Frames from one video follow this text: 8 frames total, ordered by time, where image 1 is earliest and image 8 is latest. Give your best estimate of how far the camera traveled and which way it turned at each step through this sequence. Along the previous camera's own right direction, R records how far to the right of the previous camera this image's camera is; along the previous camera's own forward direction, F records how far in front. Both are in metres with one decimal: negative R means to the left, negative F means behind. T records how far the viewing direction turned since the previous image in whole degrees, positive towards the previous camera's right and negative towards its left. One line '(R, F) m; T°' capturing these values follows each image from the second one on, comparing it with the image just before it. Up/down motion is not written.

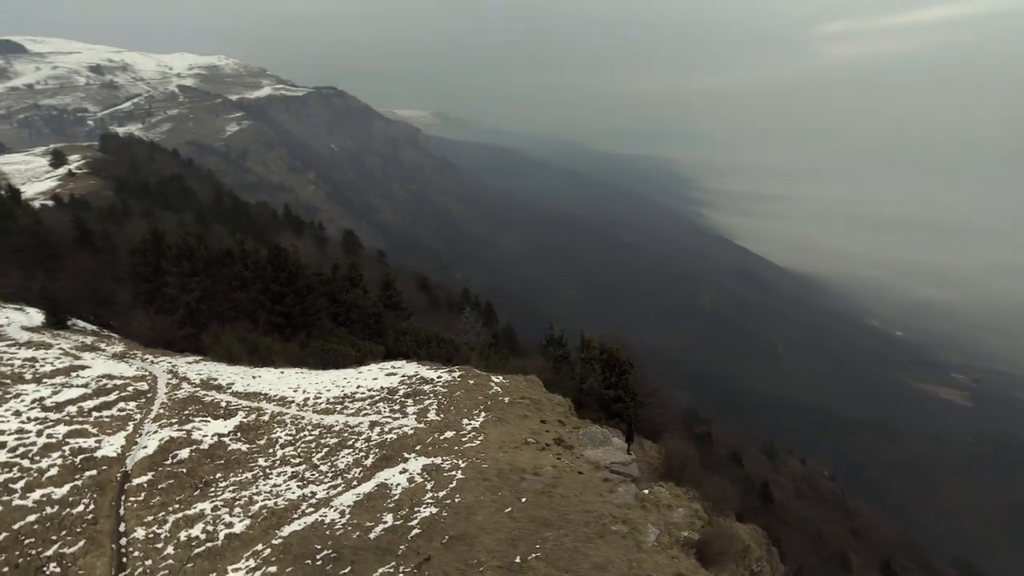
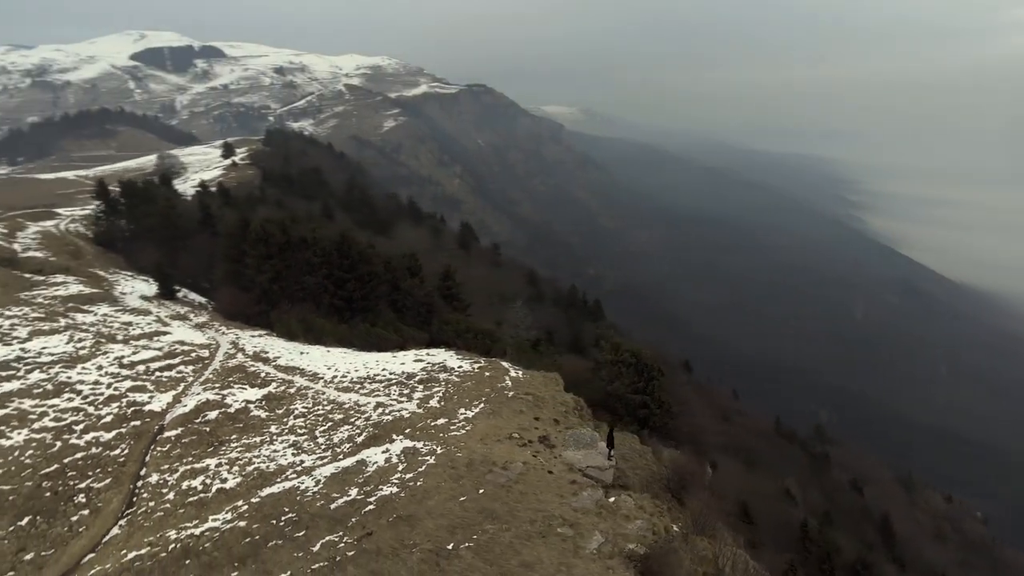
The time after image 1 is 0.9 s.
(+4.7, +0.2) m; -13°
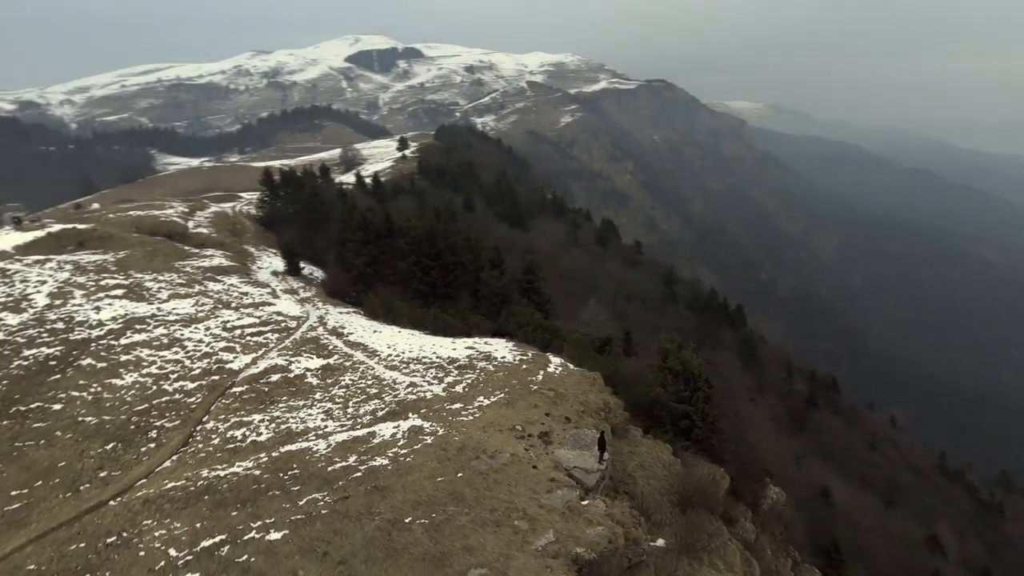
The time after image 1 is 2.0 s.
(+5.1, +0.3) m; -16°
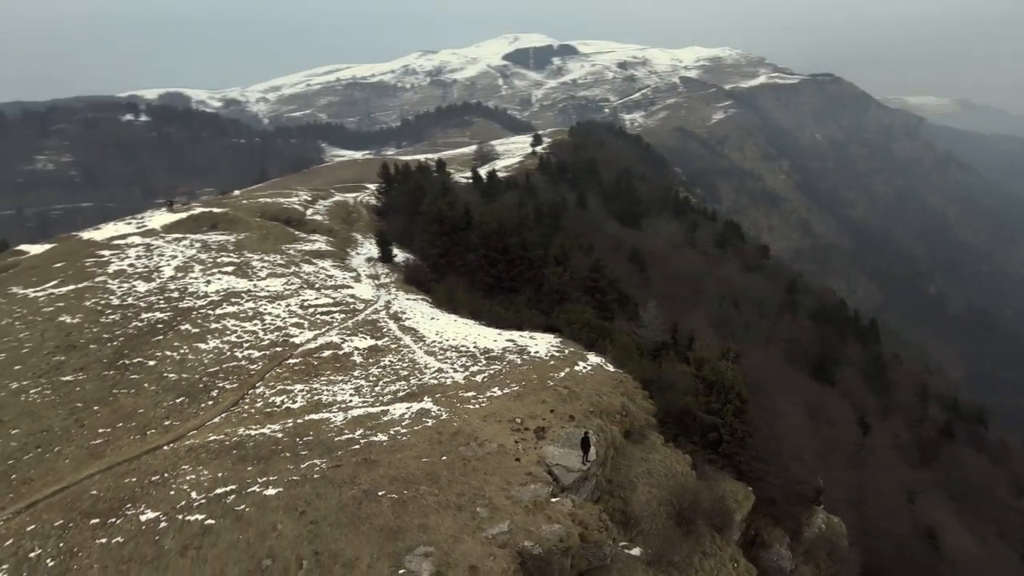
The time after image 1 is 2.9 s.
(+4.5, +0.1) m; -13°
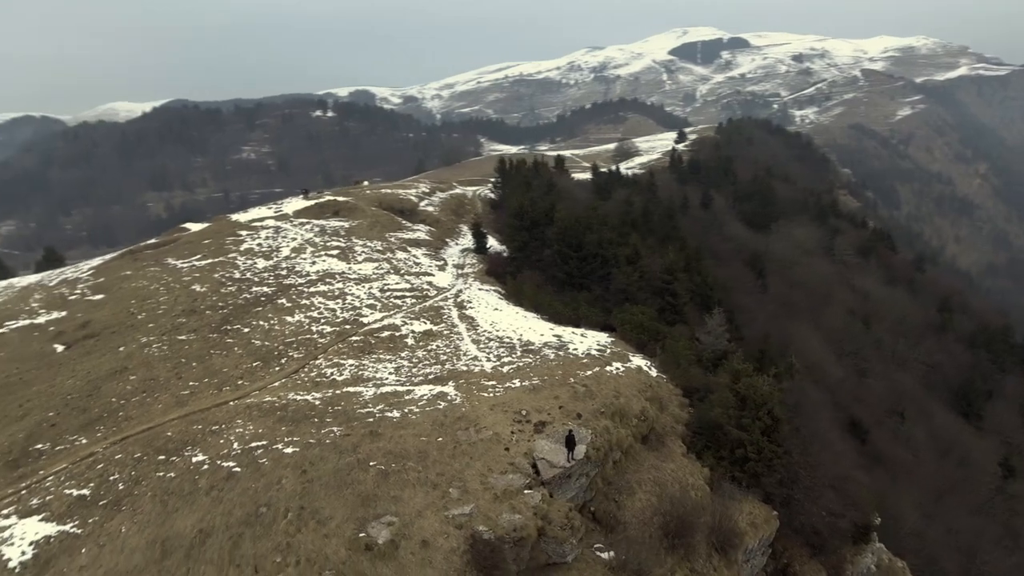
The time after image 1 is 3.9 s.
(+4.7, +0.1) m; -14°
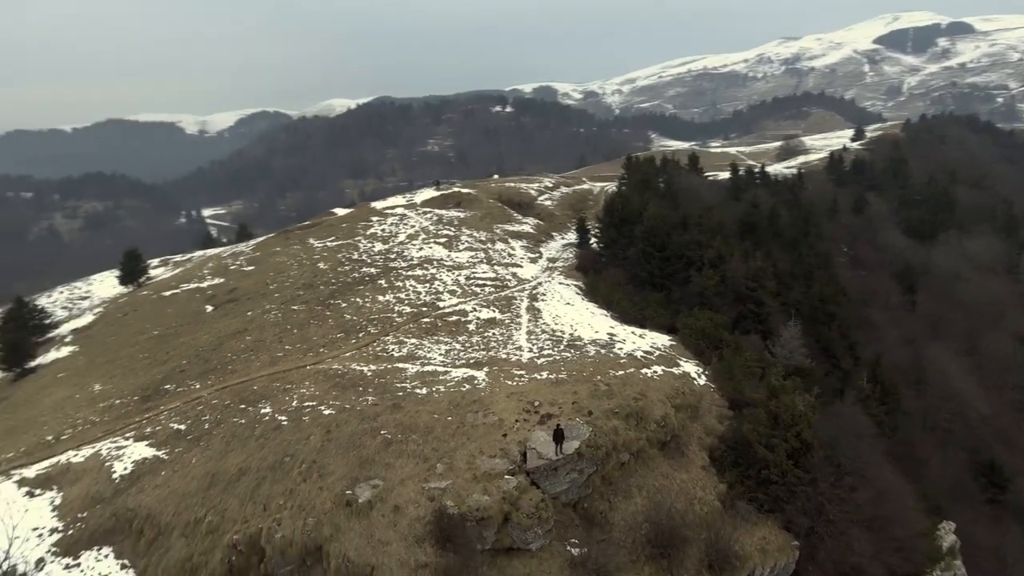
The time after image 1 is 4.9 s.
(+5.1, 0.0) m; -15°
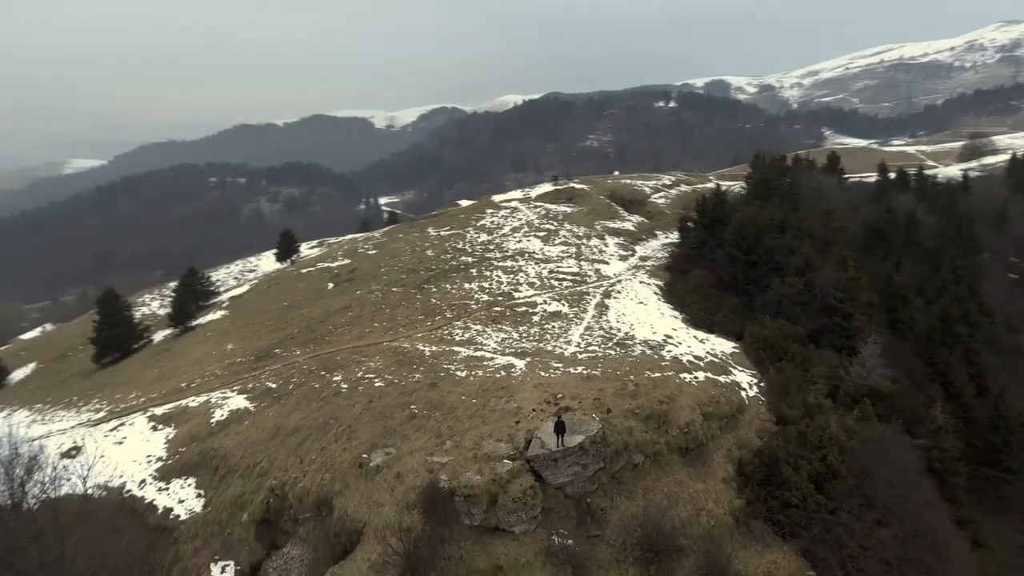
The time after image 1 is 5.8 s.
(+4.5, -0.2) m; -14°
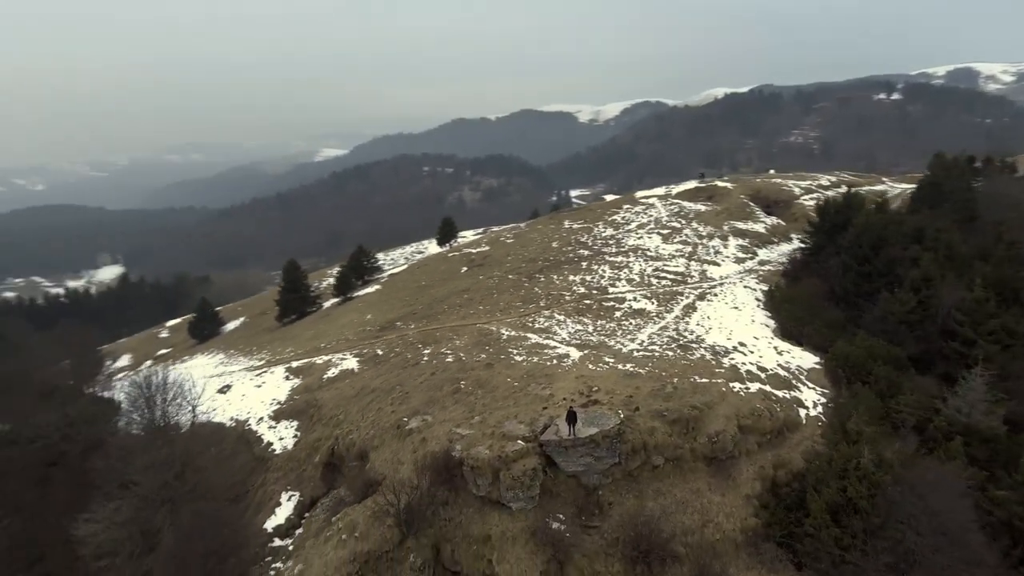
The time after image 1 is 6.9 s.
(+5.2, -0.2) m; -17°
